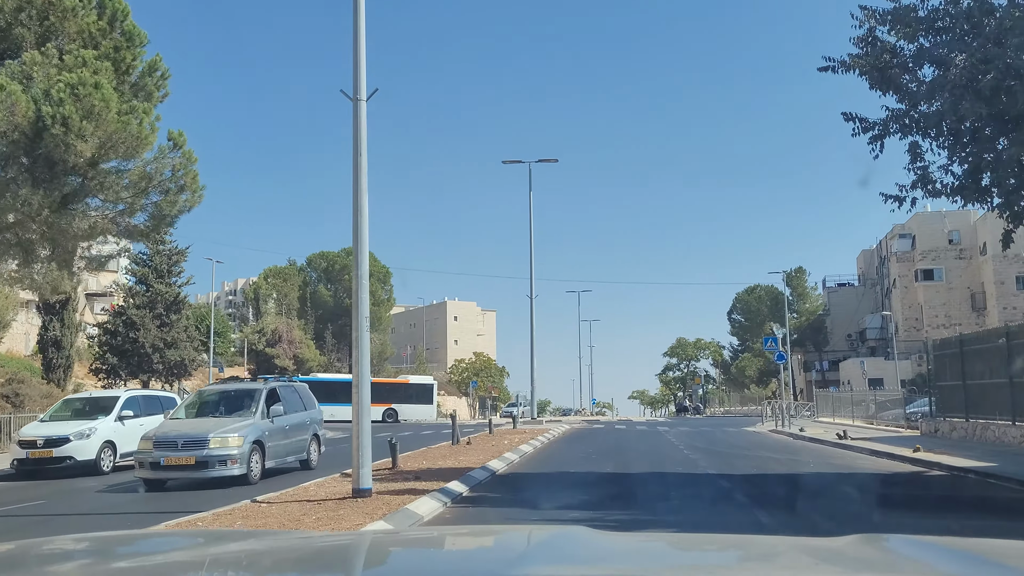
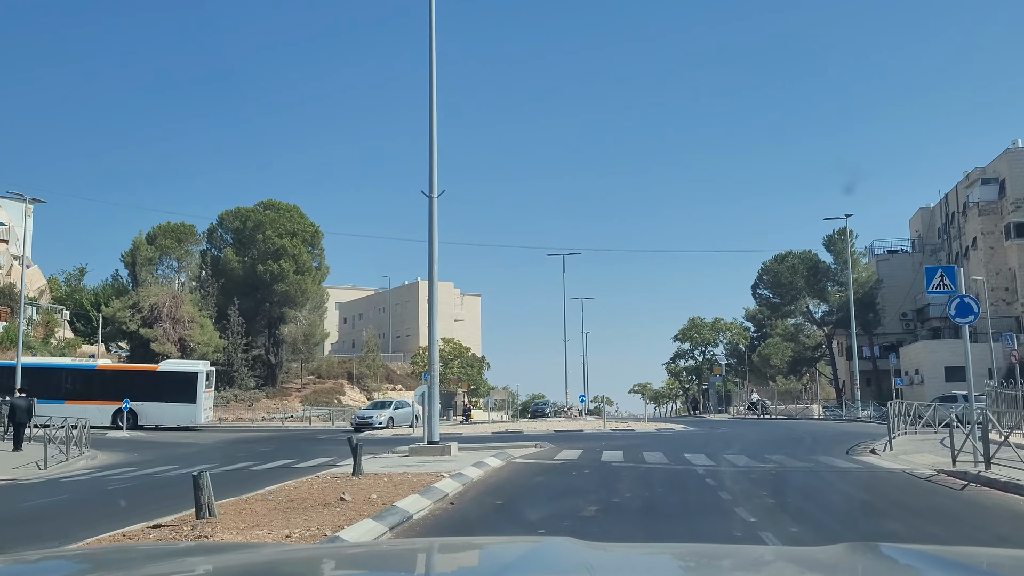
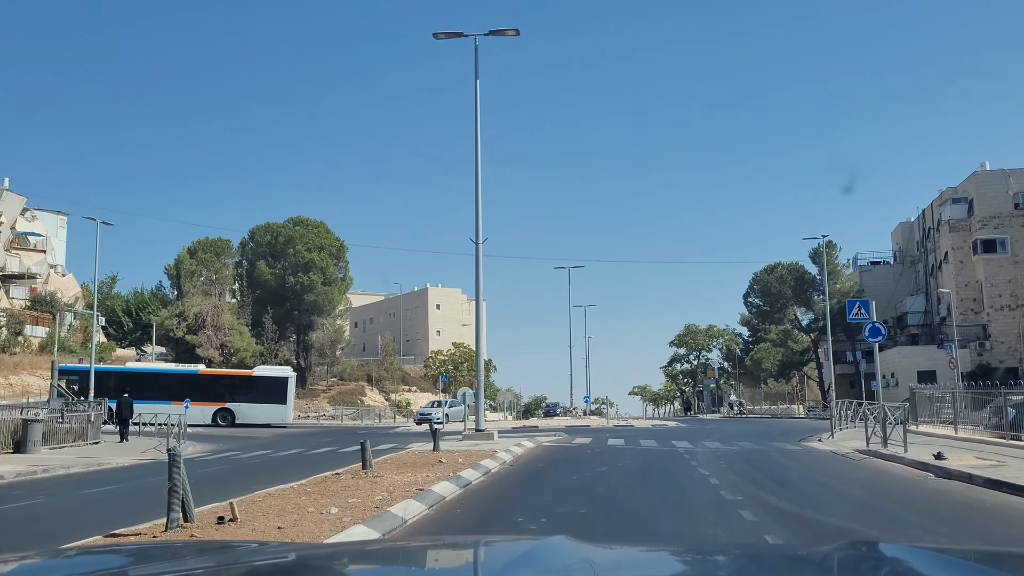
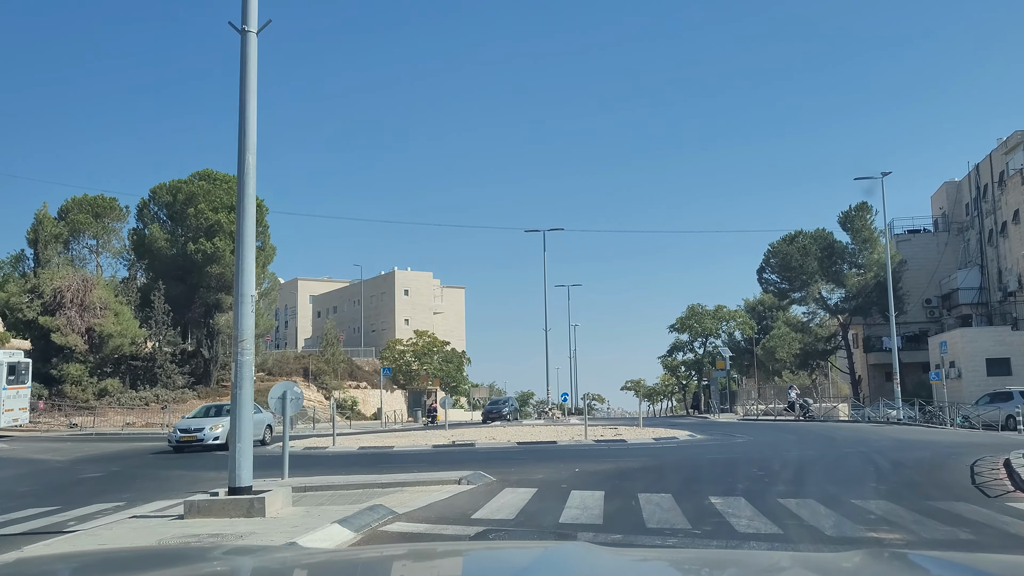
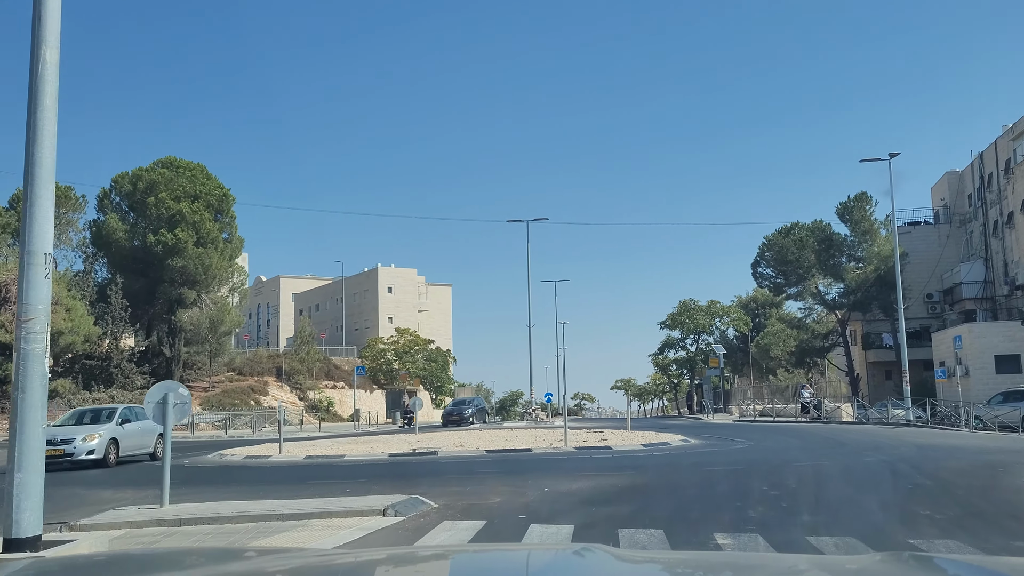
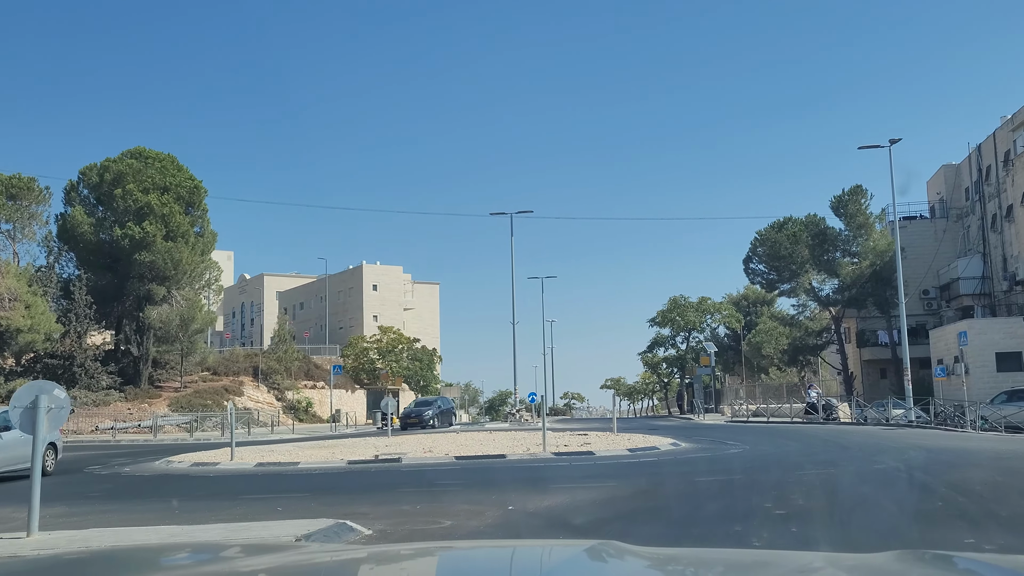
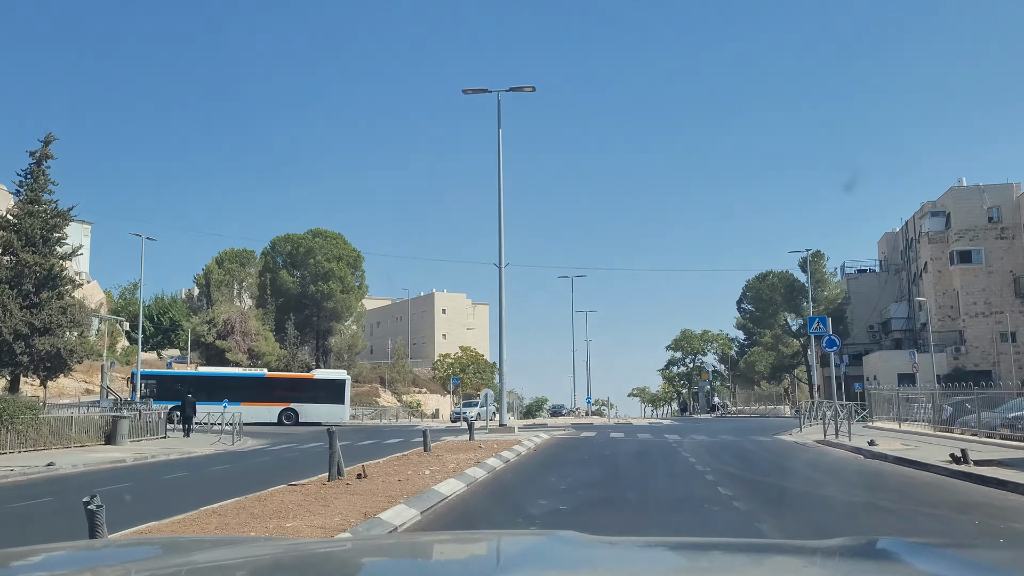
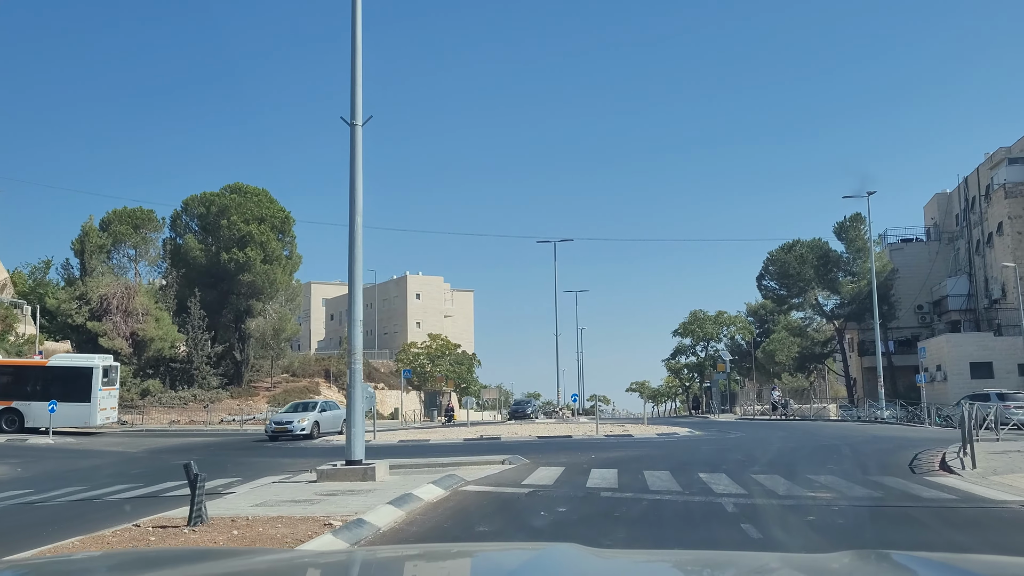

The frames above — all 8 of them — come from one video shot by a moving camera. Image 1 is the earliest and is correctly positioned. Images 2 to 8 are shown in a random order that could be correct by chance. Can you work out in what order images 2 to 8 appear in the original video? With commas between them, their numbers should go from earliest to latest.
7, 3, 2, 8, 4, 5, 6
